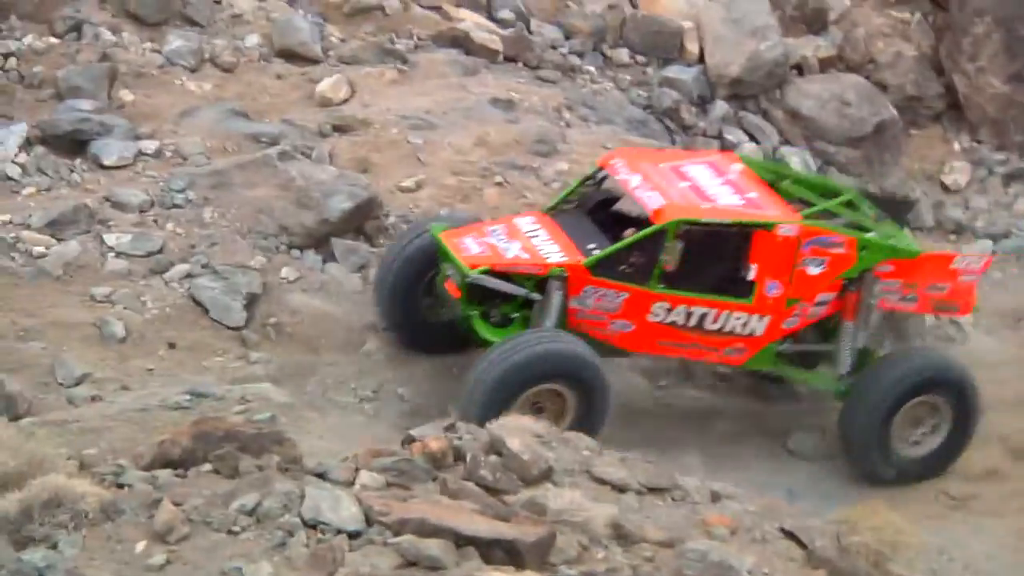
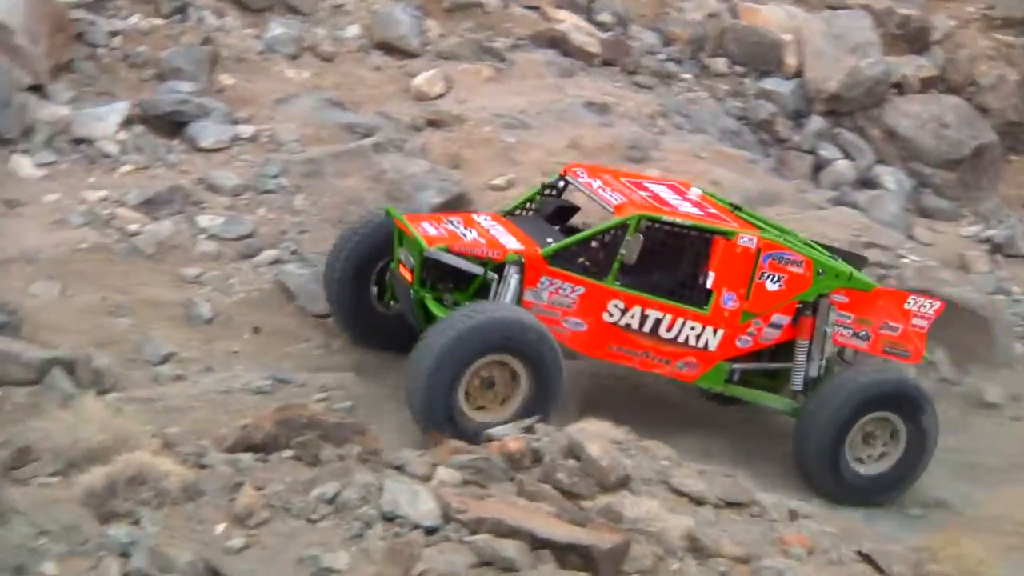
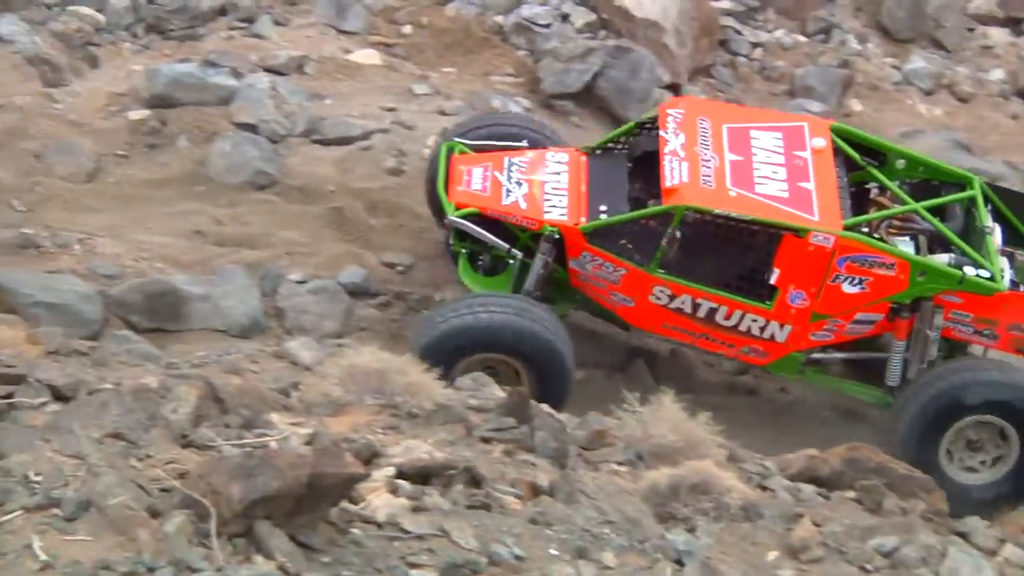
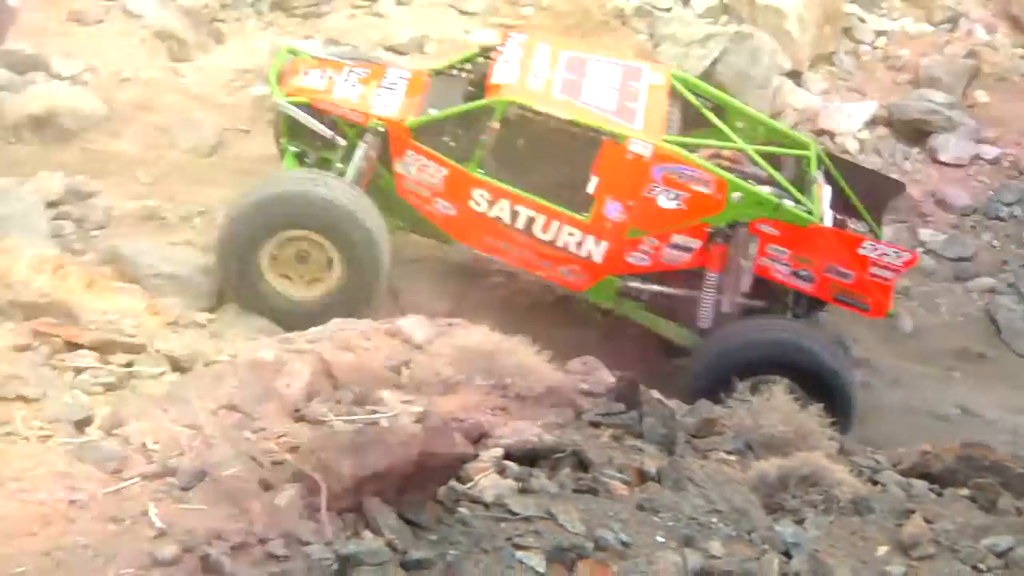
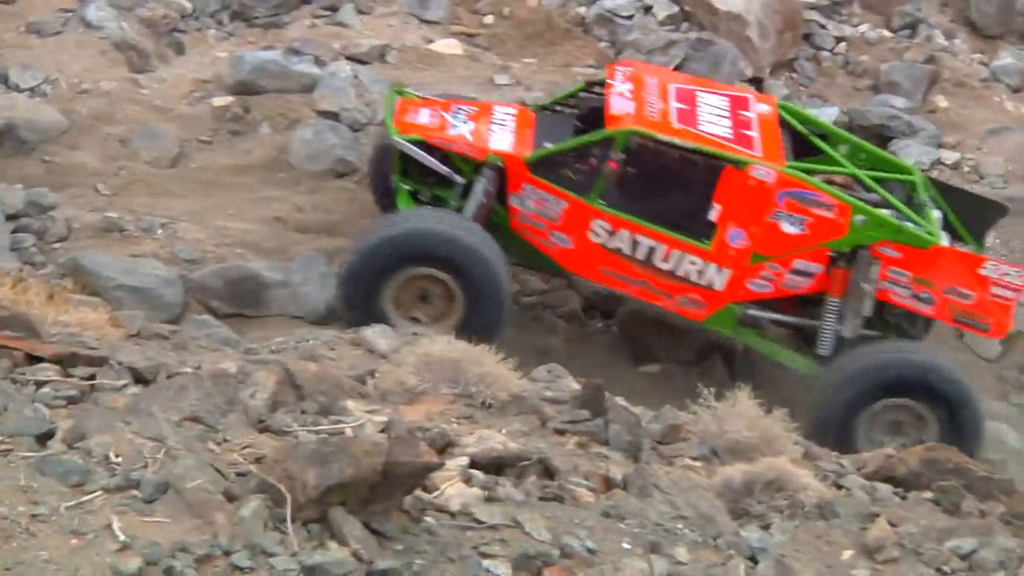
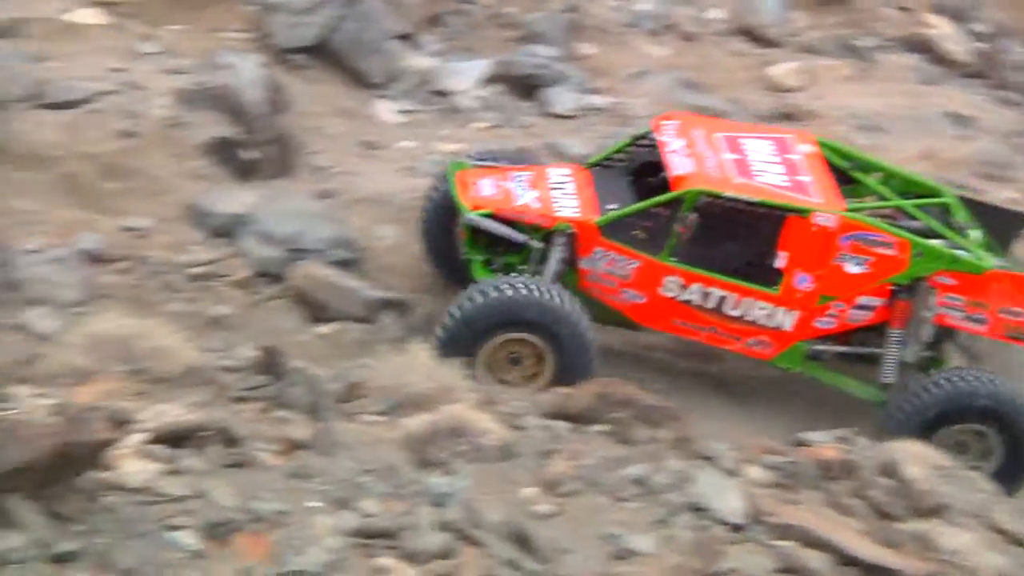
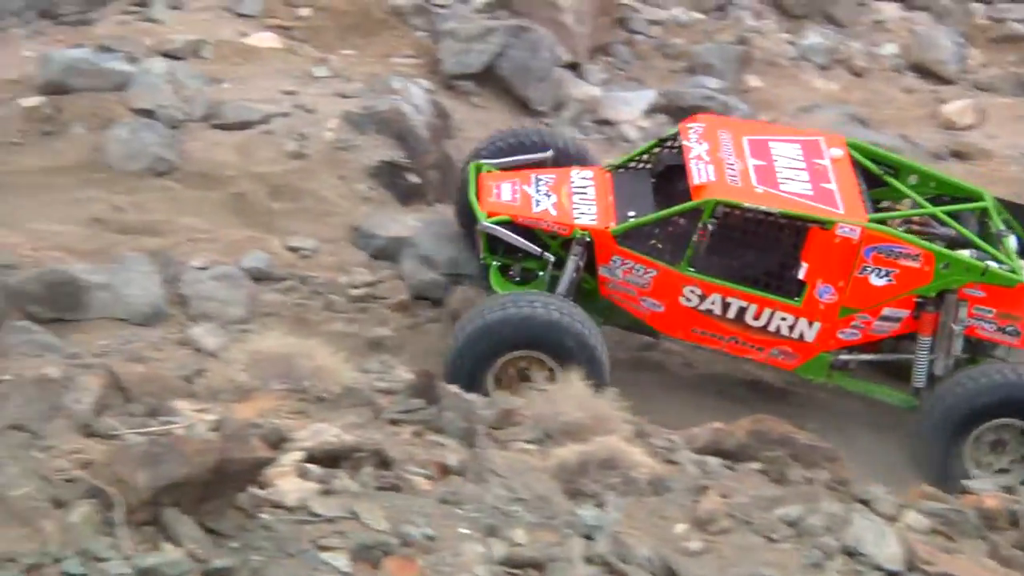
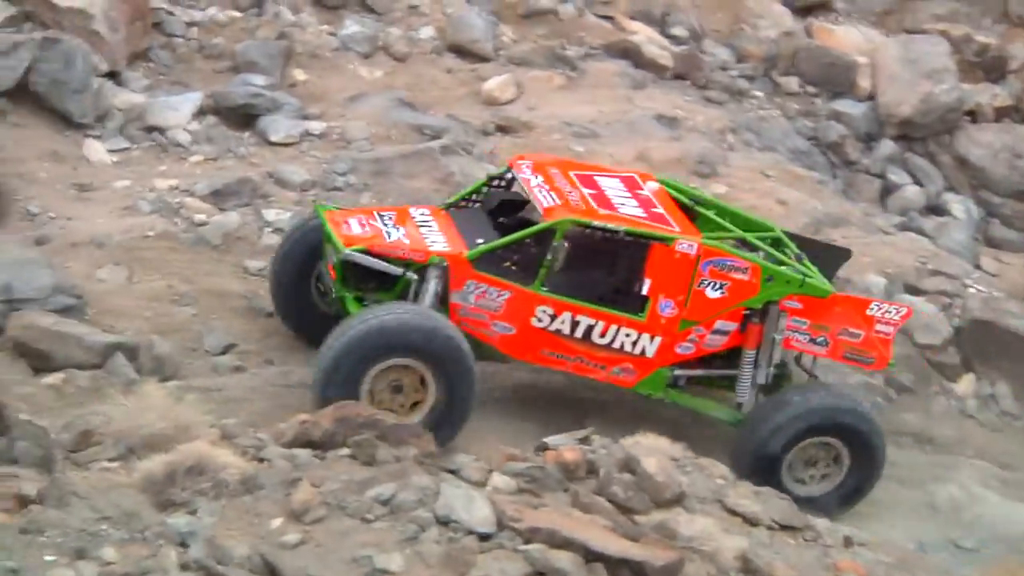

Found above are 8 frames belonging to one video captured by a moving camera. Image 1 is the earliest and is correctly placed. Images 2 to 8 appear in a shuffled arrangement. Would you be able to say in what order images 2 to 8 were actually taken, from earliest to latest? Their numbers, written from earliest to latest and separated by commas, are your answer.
2, 8, 6, 7, 3, 5, 4
